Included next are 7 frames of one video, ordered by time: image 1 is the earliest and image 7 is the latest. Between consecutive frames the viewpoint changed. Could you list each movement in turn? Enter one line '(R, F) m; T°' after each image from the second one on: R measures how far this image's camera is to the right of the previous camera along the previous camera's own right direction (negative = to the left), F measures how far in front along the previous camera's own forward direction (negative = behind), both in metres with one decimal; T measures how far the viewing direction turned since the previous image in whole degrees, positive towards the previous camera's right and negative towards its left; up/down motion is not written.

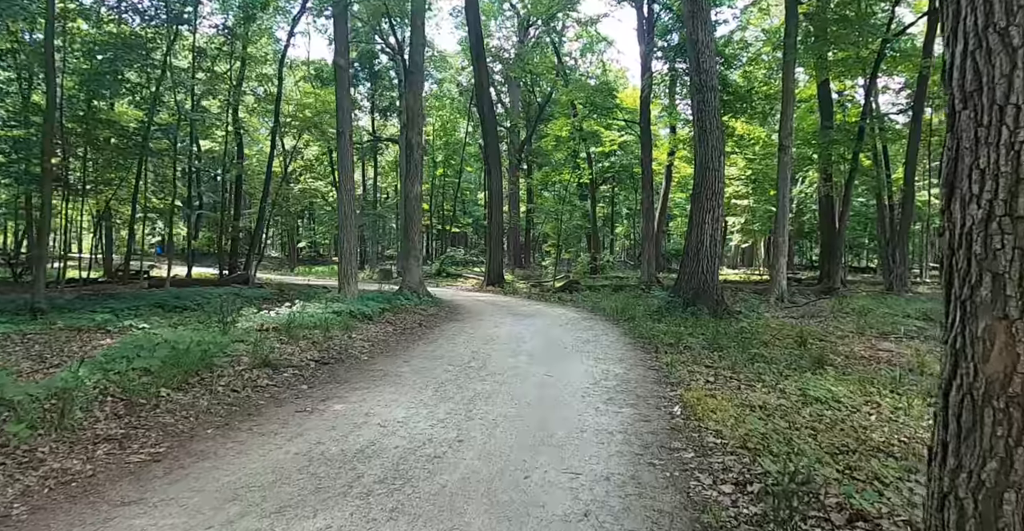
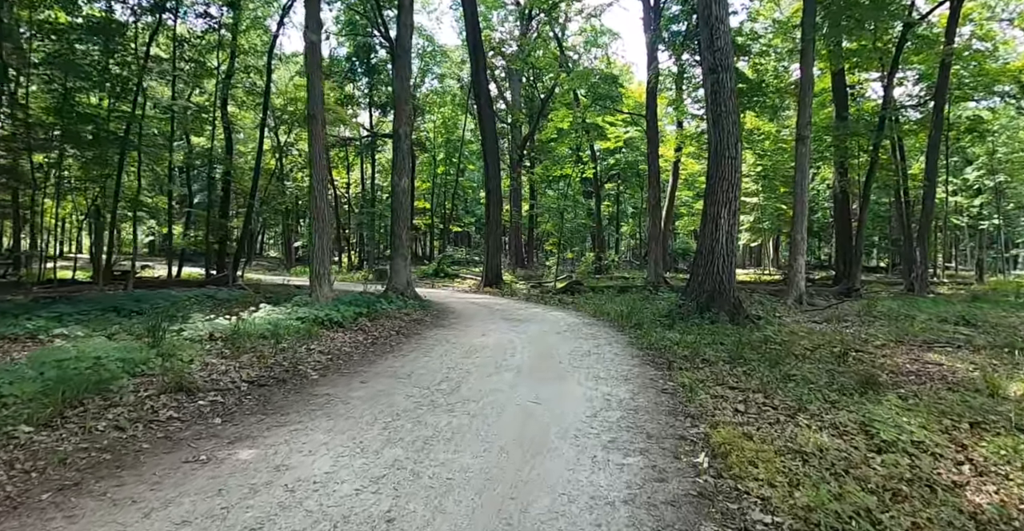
(+0.2, +1.2) m; -1°
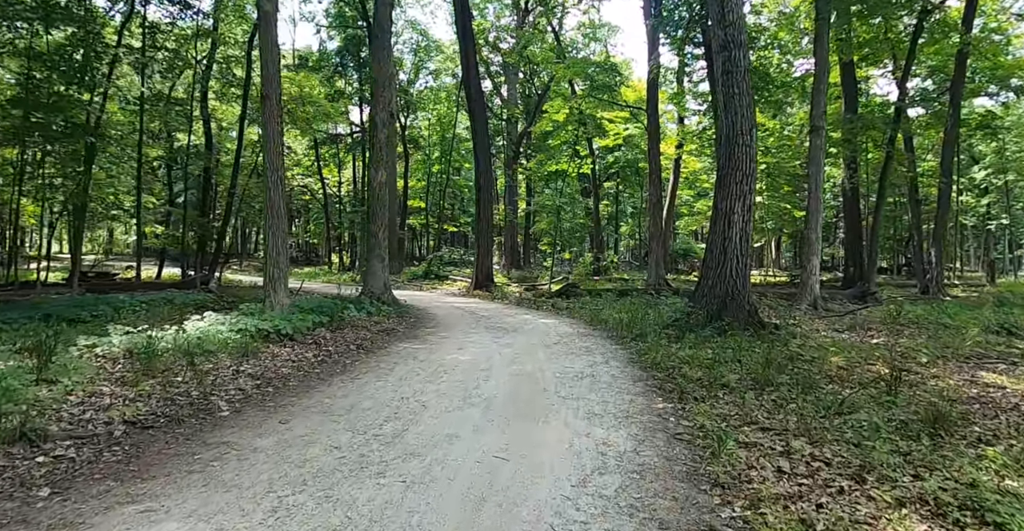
(+0.2, +1.2) m; 0°
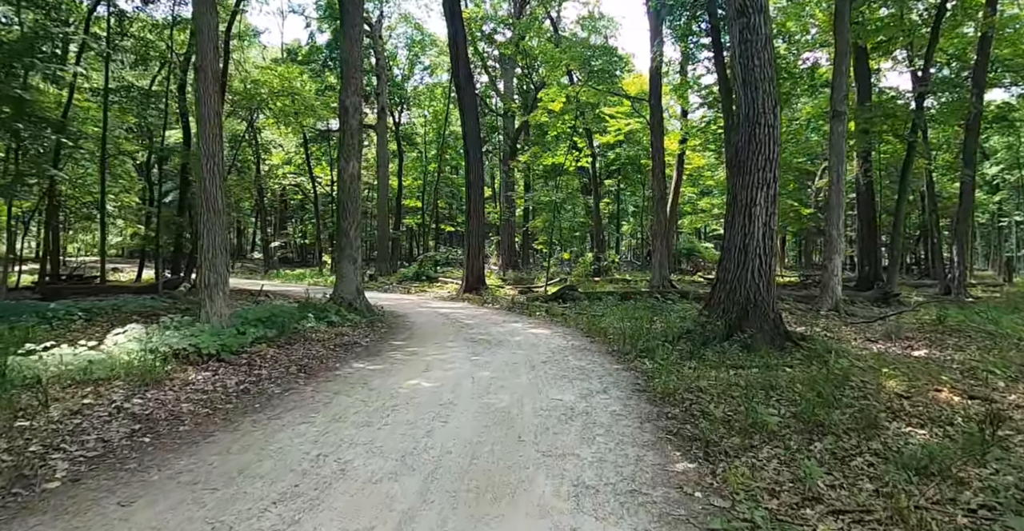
(+0.3, +1.3) m; 0°
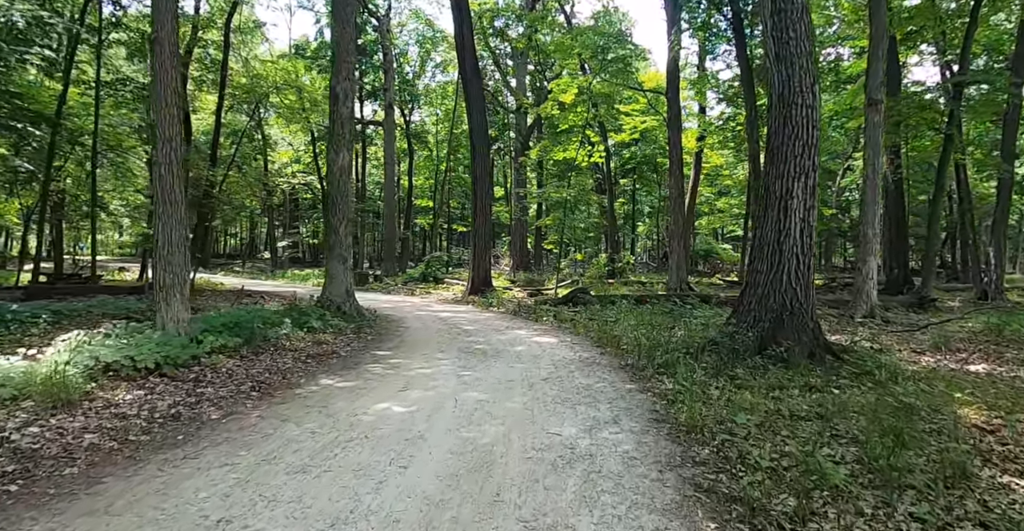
(+0.2, +0.9) m; -1°
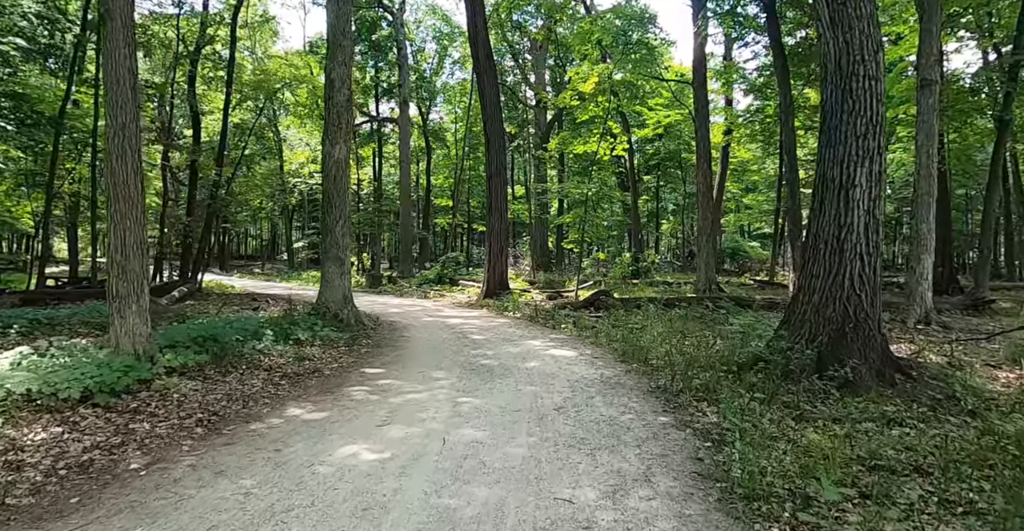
(+0.1, +0.9) m; -2°
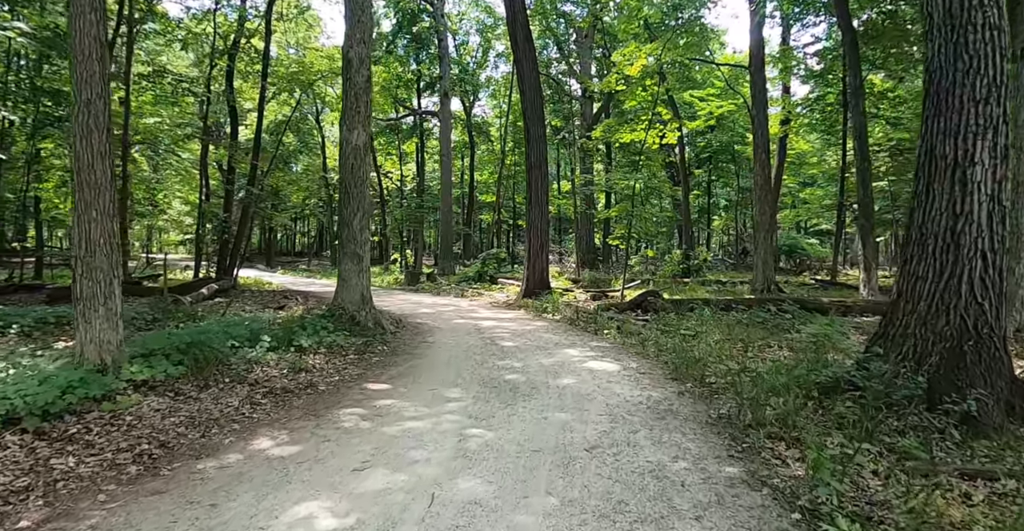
(+0.2, +0.9) m; -5°
